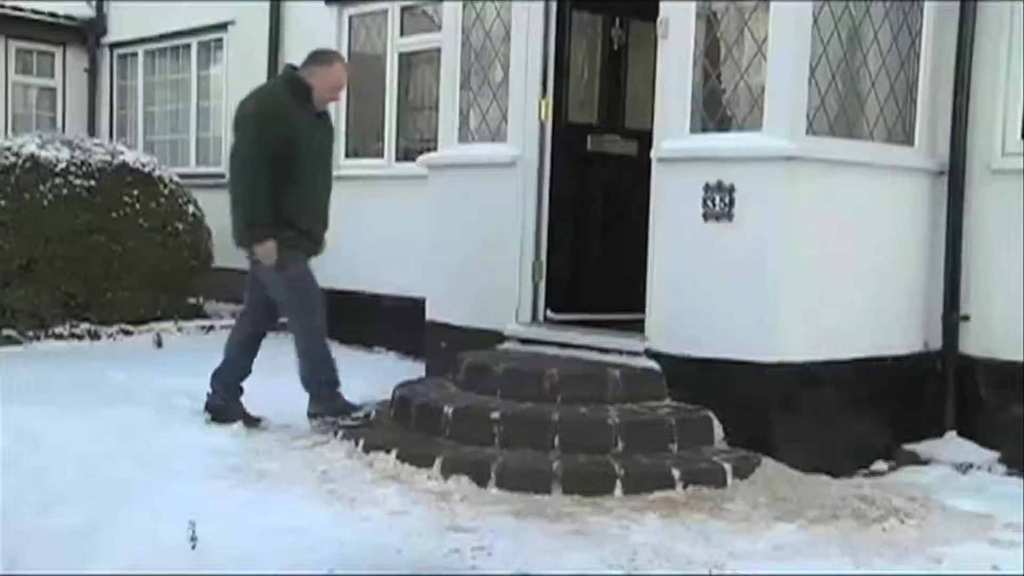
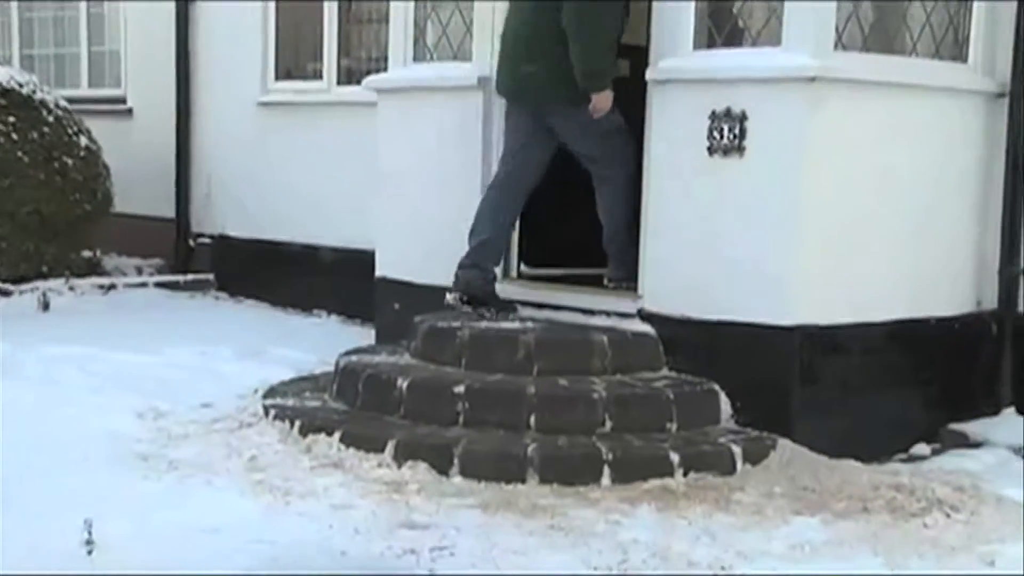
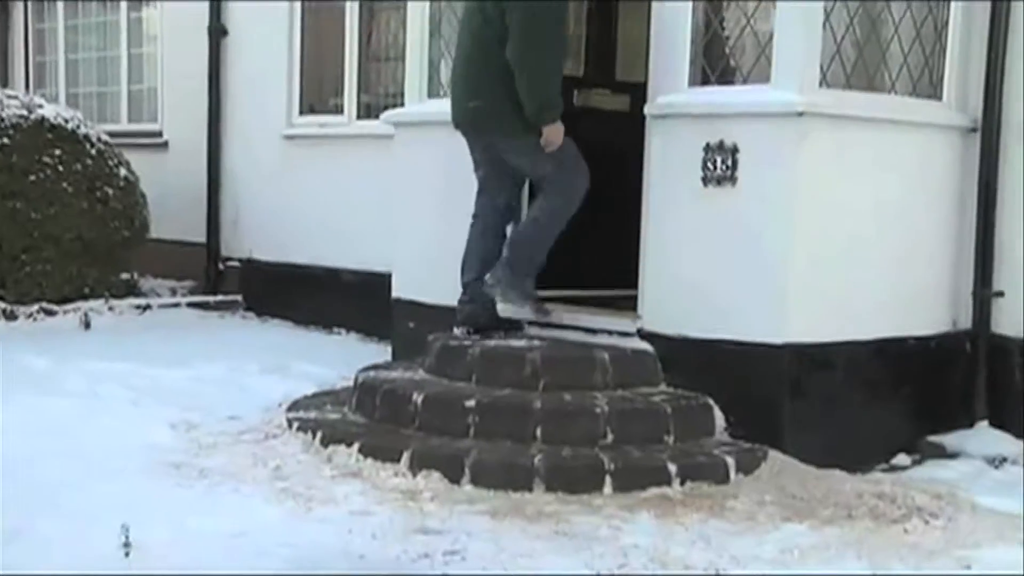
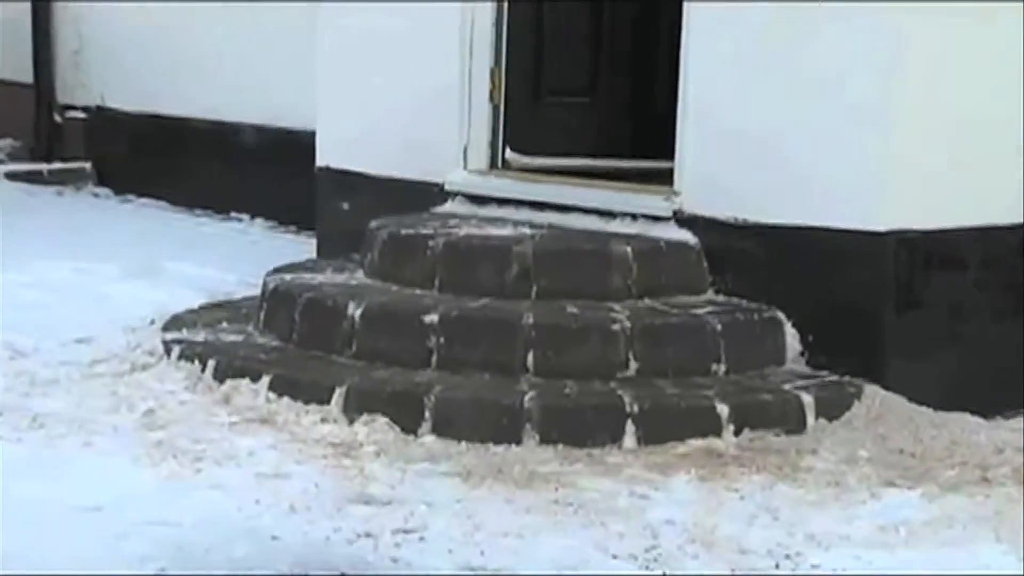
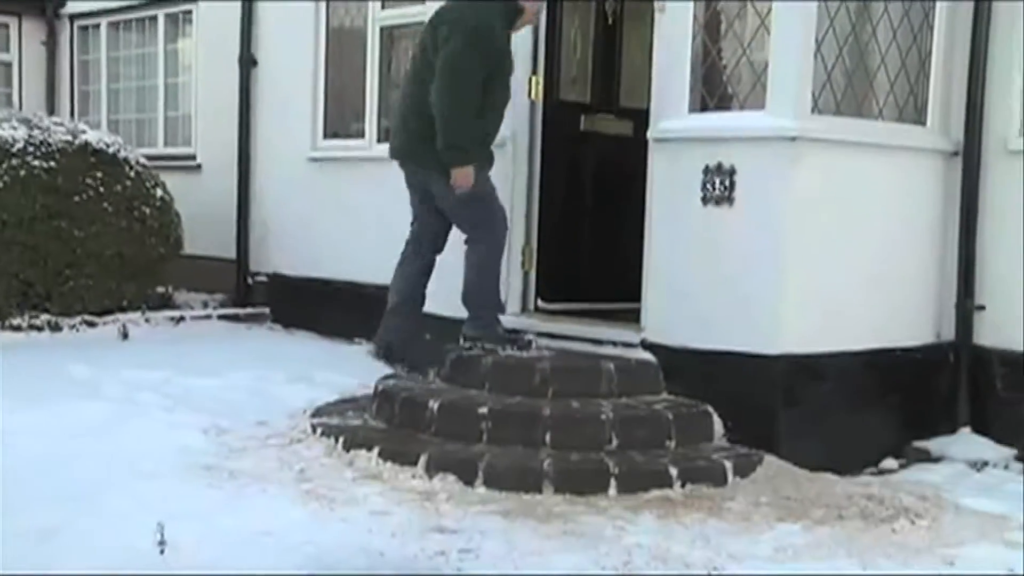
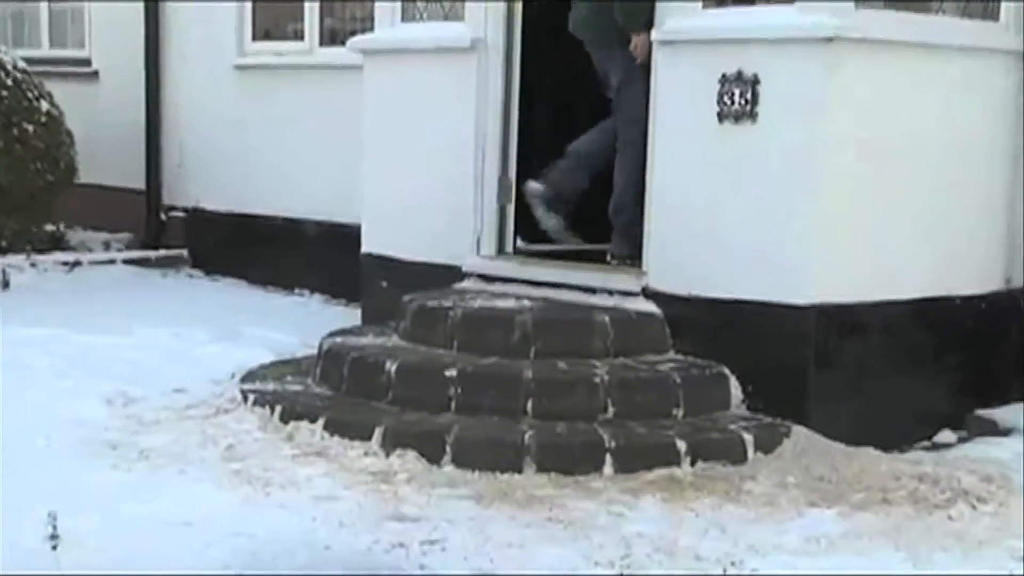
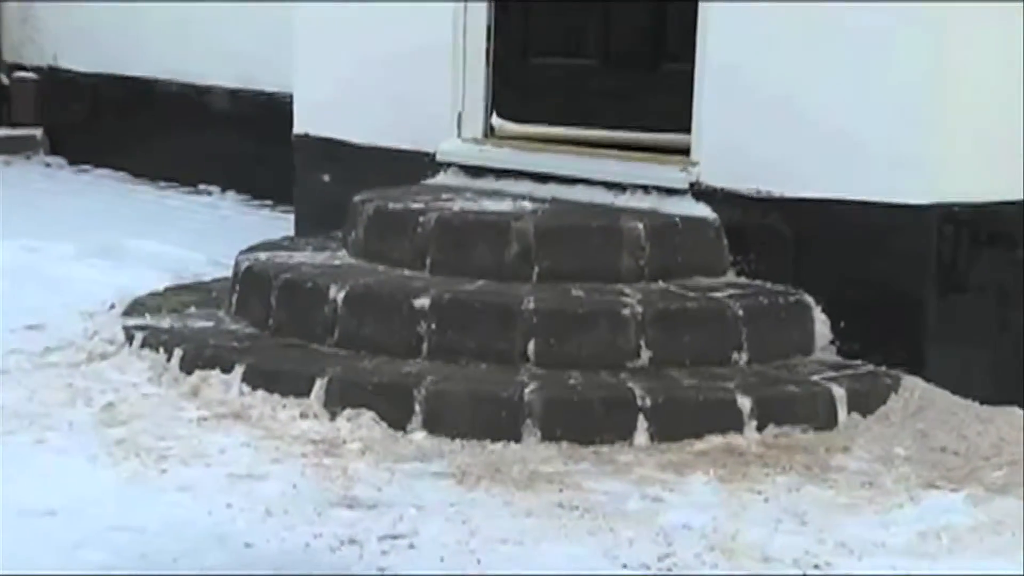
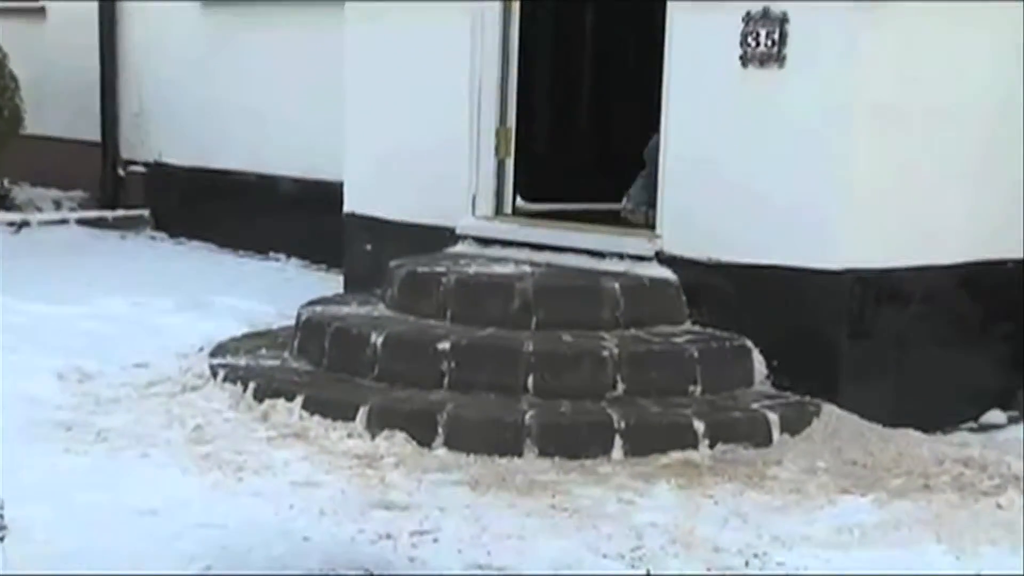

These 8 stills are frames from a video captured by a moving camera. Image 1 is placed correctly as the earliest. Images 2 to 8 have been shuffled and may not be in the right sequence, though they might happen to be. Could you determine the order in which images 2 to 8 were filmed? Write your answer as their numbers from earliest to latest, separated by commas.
5, 3, 2, 6, 8, 4, 7
